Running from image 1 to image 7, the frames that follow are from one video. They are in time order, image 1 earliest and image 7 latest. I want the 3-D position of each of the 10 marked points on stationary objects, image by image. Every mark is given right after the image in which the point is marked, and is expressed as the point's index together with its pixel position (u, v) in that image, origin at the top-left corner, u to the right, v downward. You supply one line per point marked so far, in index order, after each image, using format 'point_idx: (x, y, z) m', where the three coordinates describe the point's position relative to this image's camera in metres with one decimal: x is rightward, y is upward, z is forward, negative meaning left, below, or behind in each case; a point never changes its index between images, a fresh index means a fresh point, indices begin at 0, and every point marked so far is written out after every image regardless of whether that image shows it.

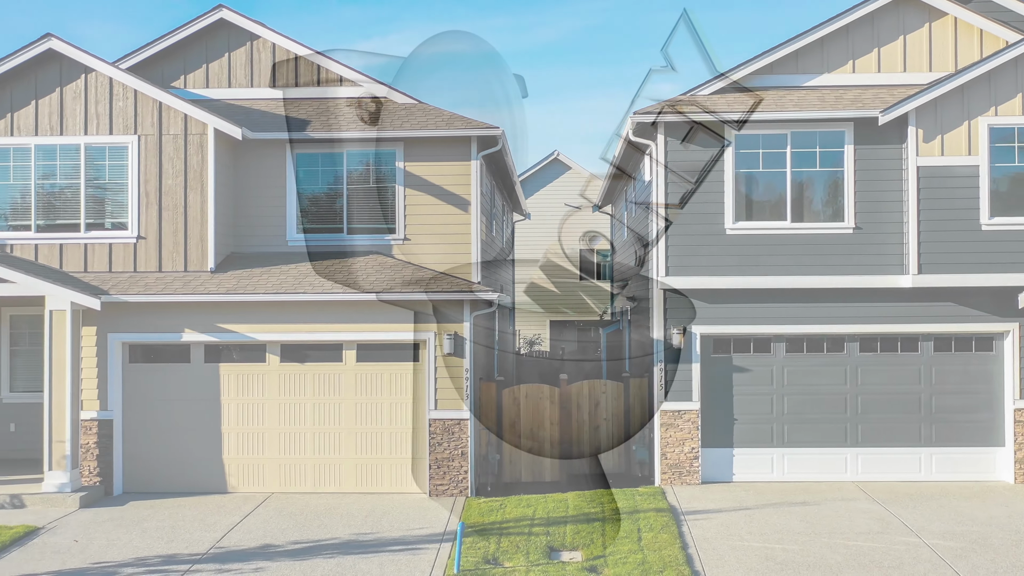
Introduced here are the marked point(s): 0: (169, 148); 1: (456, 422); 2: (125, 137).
0: (-3.5, +1.4, +10.8) m
1: (-0.5, -1.3, +10.2) m
2: (-4.0, +1.5, +10.8) m
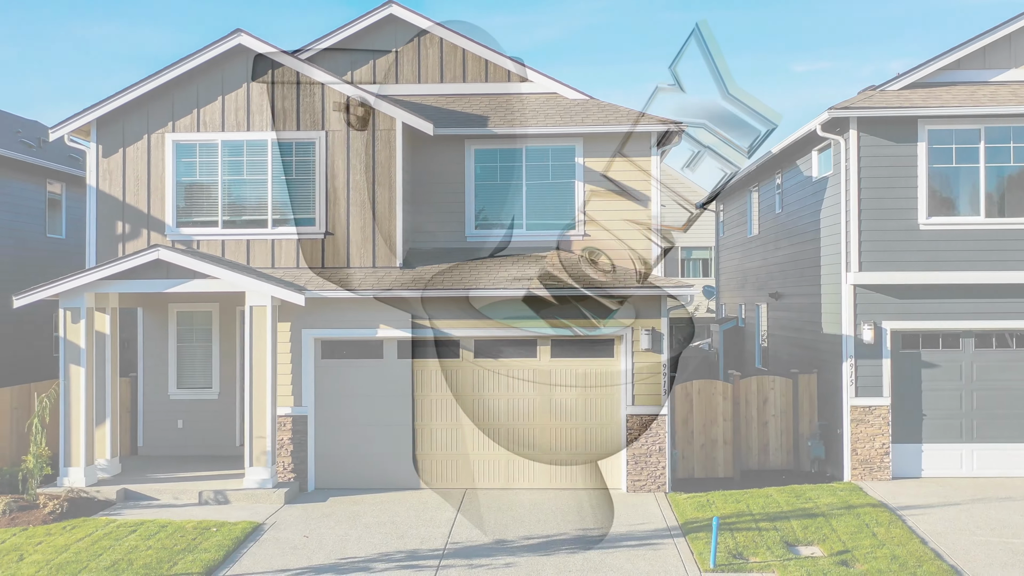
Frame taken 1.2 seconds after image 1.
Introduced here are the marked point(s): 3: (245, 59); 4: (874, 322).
0: (-1.6, +1.5, +10.7) m
1: (+1.4, -1.3, +10.2) m
2: (-2.0, +1.6, +10.8) m
3: (-2.8, +2.3, +10.8) m
4: (+3.7, -0.3, +10.6) m
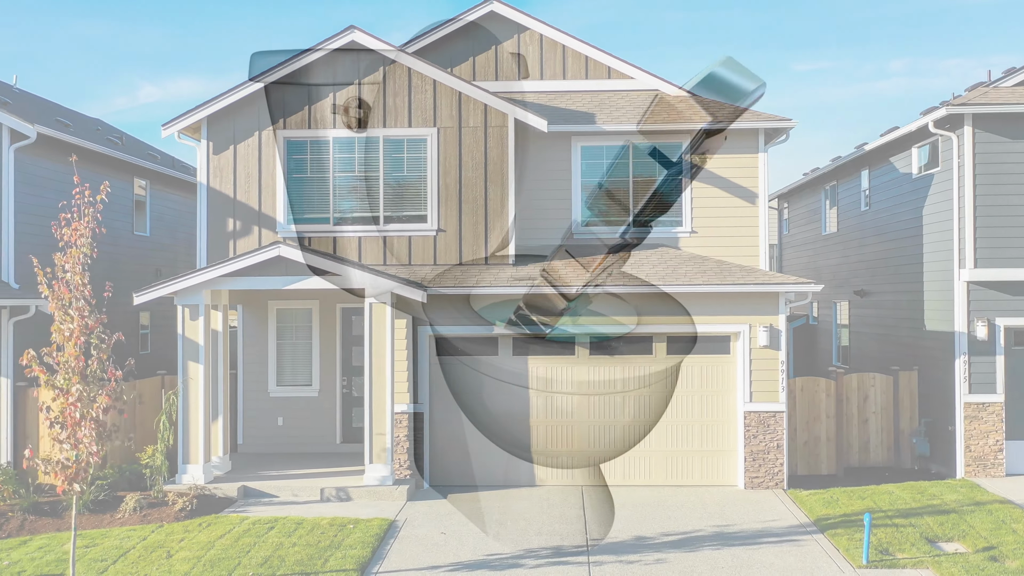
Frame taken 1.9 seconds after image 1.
0: (-0.4, +1.5, +10.7) m
1: (+2.5, -1.2, +10.2) m
2: (-0.9, +1.6, +10.7) m
3: (-1.6, +2.4, +10.8) m
4: (+4.8, -0.3, +10.6) m
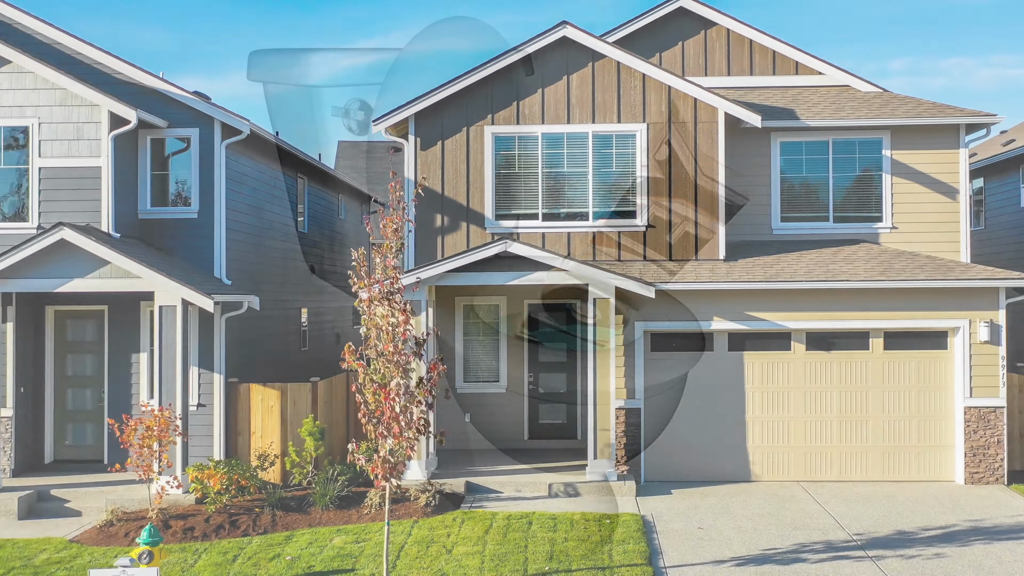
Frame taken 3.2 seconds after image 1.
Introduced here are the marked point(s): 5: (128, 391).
0: (+1.7, +1.6, +10.7) m
1: (+4.7, -1.2, +10.2) m
2: (+1.2, +1.7, +10.7) m
3: (+0.5, +2.4, +10.8) m
4: (+6.9, -0.3, +10.6) m
5: (-3.9, -1.0, +10.6) m
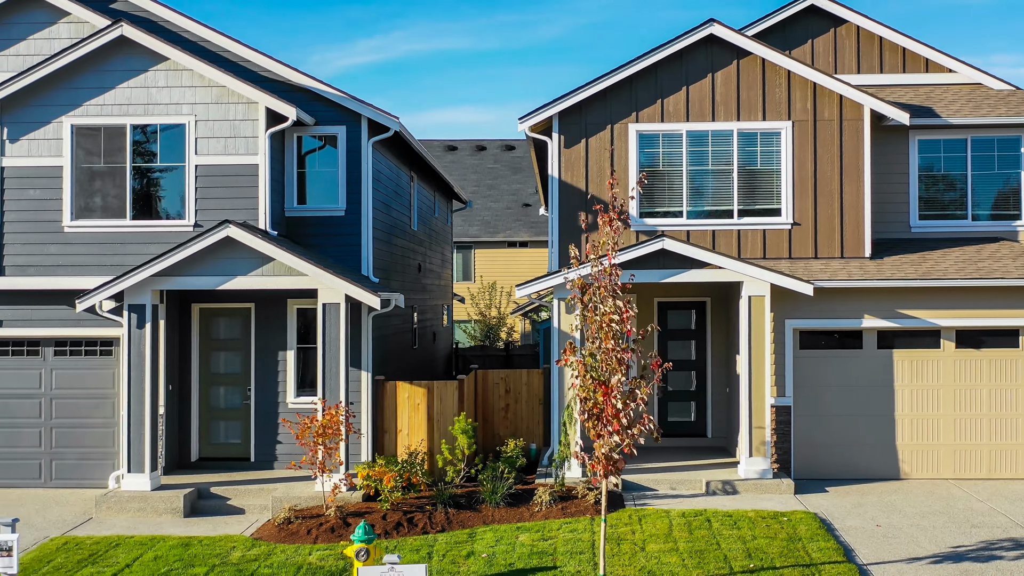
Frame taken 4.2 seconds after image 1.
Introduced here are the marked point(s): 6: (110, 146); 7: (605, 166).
0: (+3.2, +1.6, +10.7) m
1: (+6.1, -1.2, +10.2) m
2: (+2.7, +1.7, +10.7) m
3: (+2.0, +2.4, +10.8) m
4: (+8.4, -0.2, +10.6) m
5: (-2.4, -1.0, +10.6) m
6: (-3.8, +1.3, +10.0) m
7: (+1.0, +1.2, +10.8) m
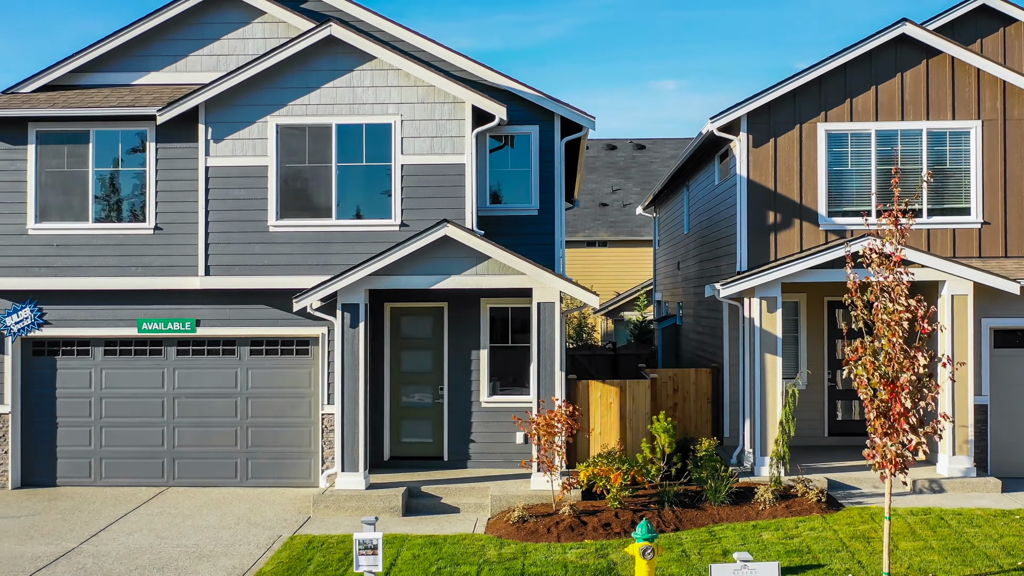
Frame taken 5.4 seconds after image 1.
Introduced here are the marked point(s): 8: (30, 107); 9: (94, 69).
0: (+5.1, +1.6, +10.7) m
1: (+8.1, -1.2, +10.2) m
2: (+4.7, +1.7, +10.7) m
3: (+4.0, +2.4, +10.8) m
4: (+10.4, -0.2, +10.6) m
5: (-0.4, -1.0, +10.6) m
6: (-1.9, +1.4, +10.0) m
7: (+2.9, +1.3, +10.8) m
8: (-4.6, +1.7, +10.0) m
9: (-4.3, +2.2, +10.7) m
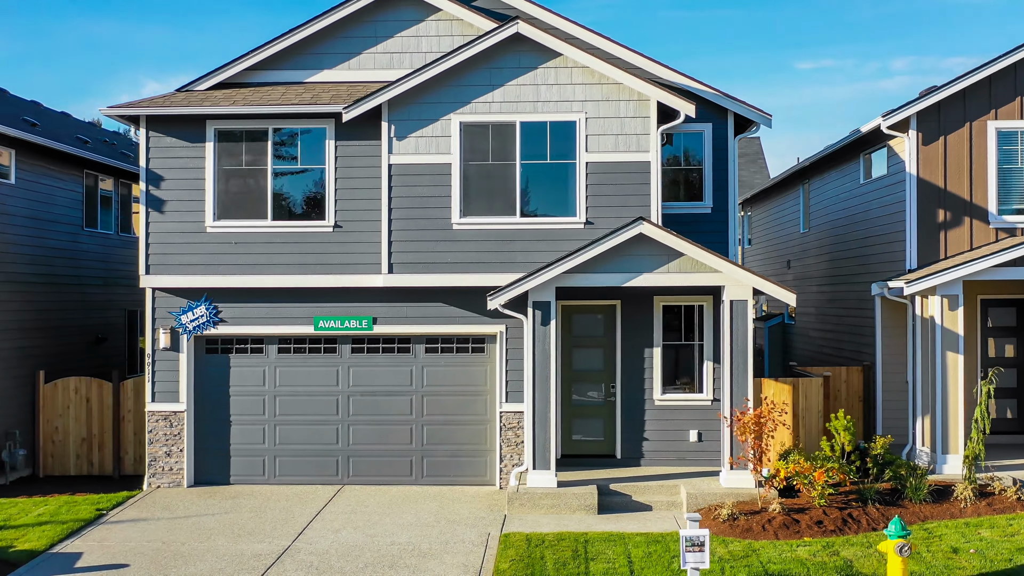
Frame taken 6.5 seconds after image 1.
0: (+6.9, +1.6, +10.7) m
1: (+9.8, -1.1, +10.2) m
2: (+6.4, +1.7, +10.7) m
3: (+5.7, +2.5, +10.8) m
4: (+12.1, -0.2, +10.6) m
5: (+1.3, -1.0, +10.6) m
6: (-0.1, +1.4, +10.0) m
7: (+4.7, +1.3, +10.8) m
8: (-2.9, +1.7, +10.0) m
9: (-2.5, +2.2, +10.7) m
